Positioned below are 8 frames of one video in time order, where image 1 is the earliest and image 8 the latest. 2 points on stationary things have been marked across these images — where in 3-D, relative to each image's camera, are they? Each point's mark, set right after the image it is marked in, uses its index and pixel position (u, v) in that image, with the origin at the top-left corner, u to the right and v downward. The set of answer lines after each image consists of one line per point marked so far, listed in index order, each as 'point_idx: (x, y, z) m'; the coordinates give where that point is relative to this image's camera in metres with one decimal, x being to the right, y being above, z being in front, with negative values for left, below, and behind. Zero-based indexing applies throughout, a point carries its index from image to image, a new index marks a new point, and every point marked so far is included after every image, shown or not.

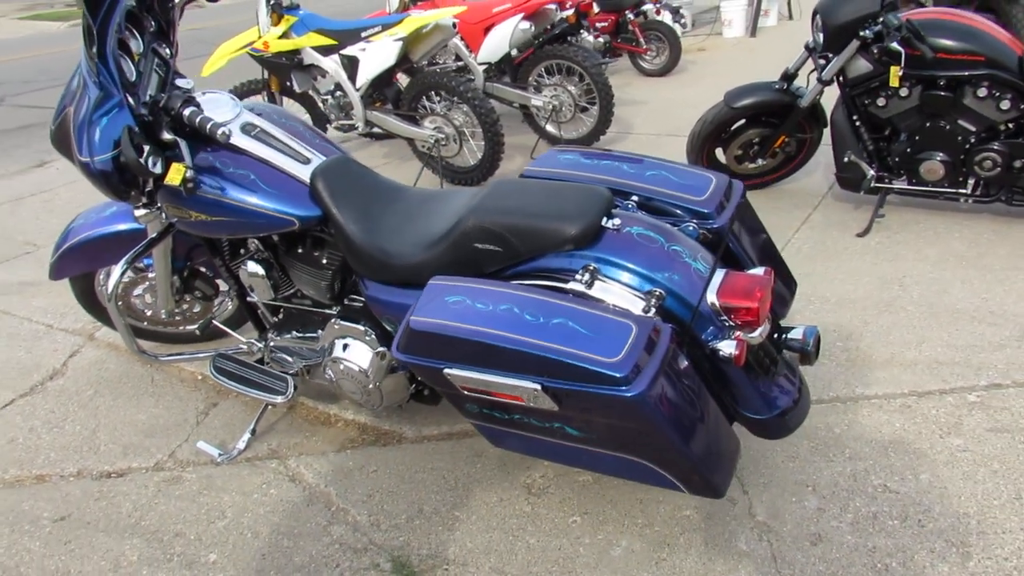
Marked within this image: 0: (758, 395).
0: (+0.6, -0.3, +2.1) m
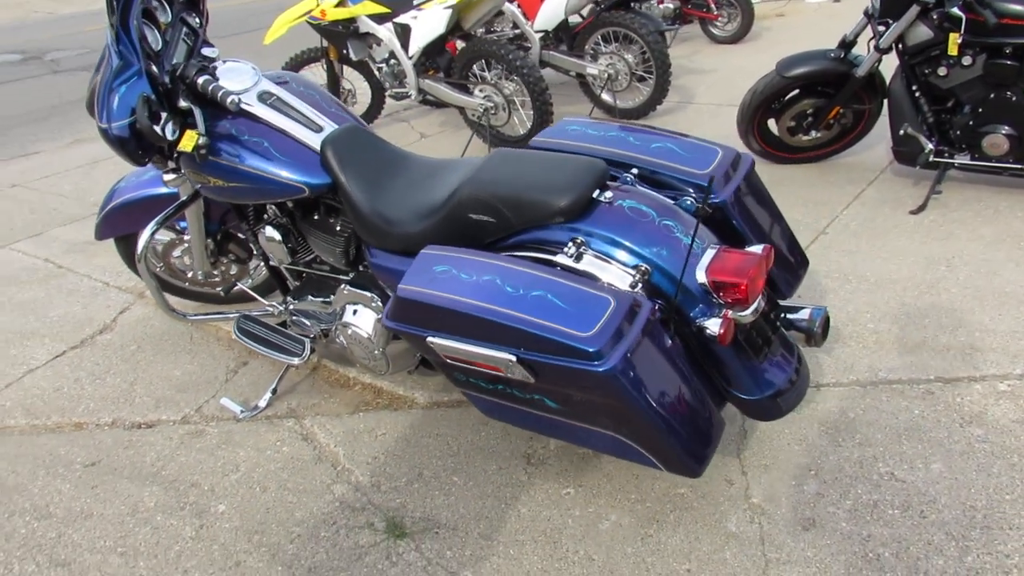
0: (+0.6, -0.2, +2.0) m
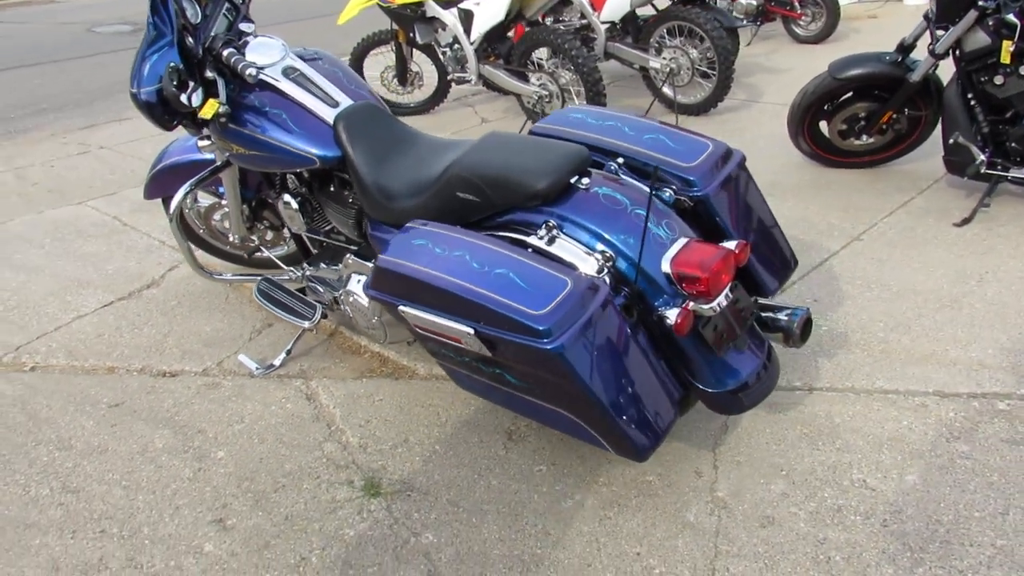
0: (+0.5, -0.2, +2.0) m
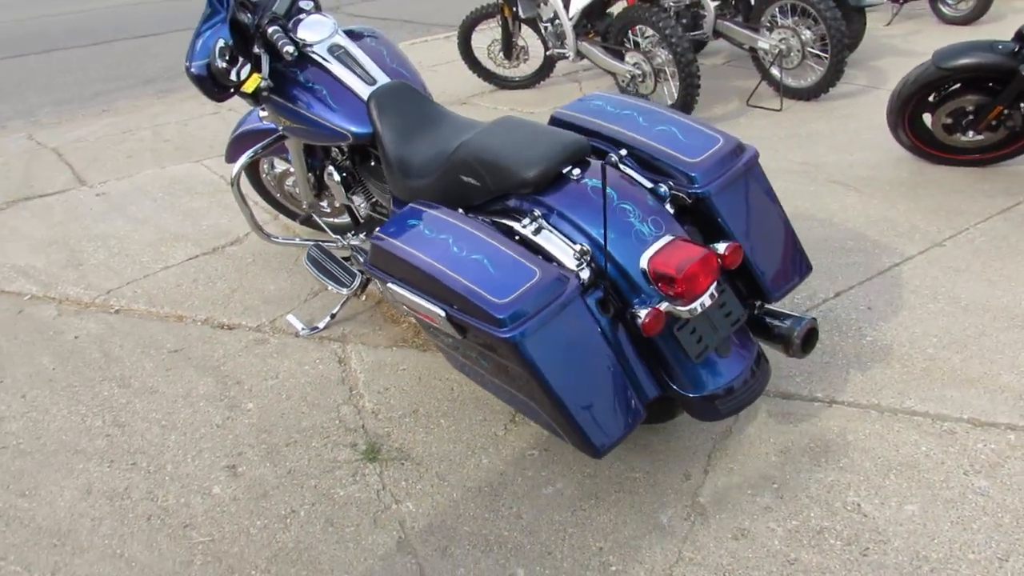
0: (+0.4, -0.2, +2.0) m
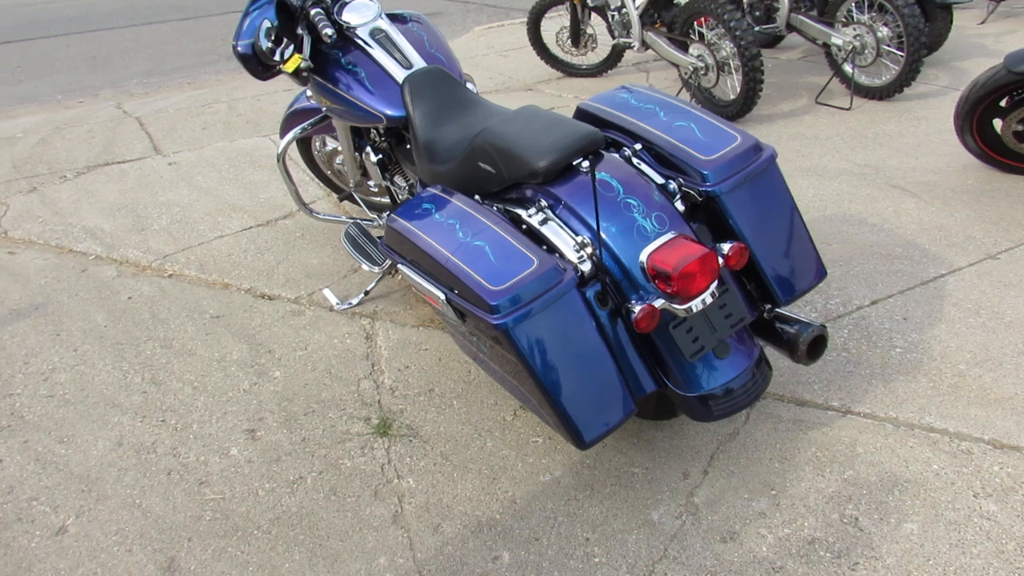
0: (+0.4, -0.2, +2.0) m
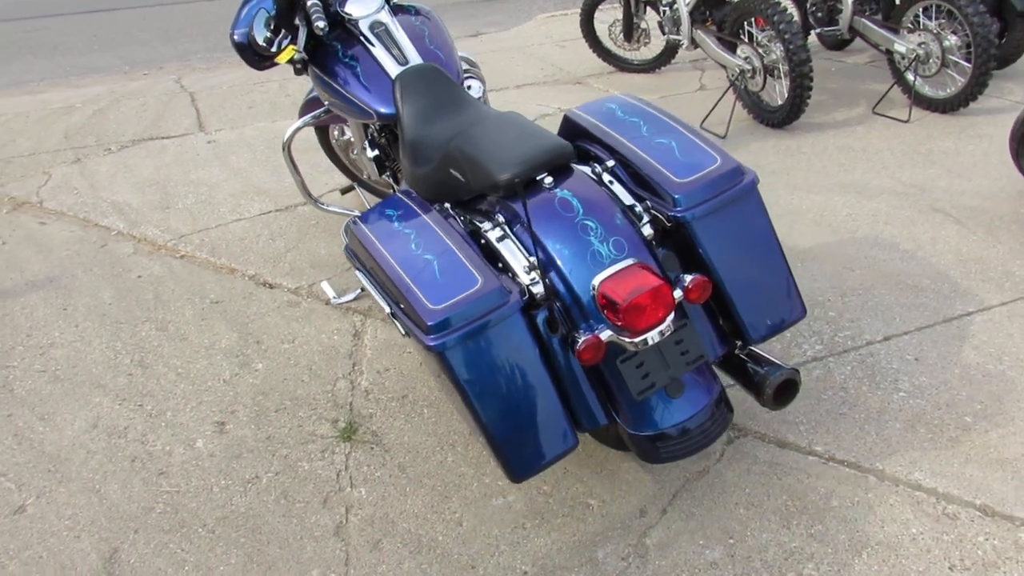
0: (+0.3, -0.3, +1.8) m
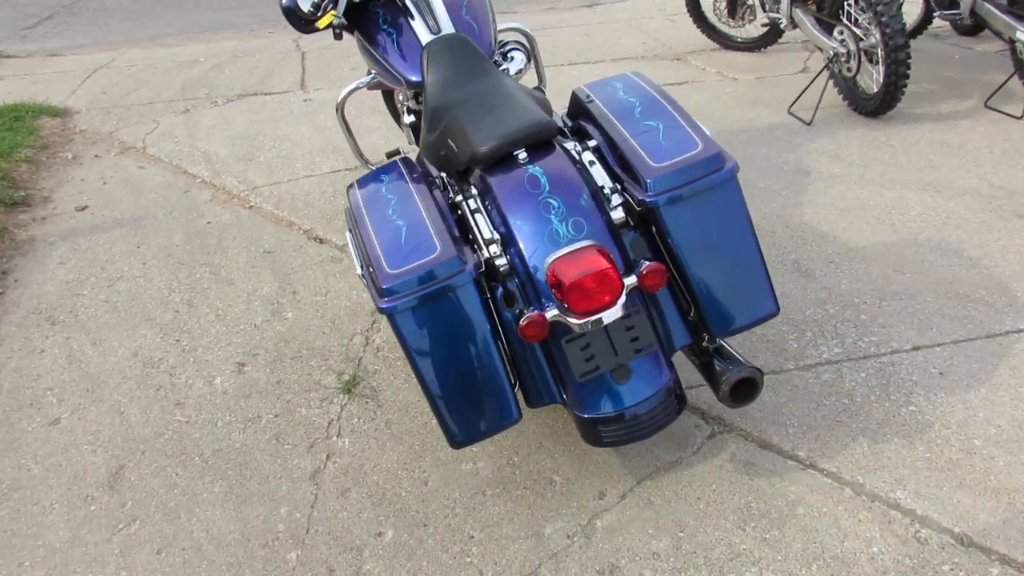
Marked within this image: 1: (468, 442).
0: (+0.2, -0.2, +1.8) m
1: (-0.1, -0.4, +1.9) m
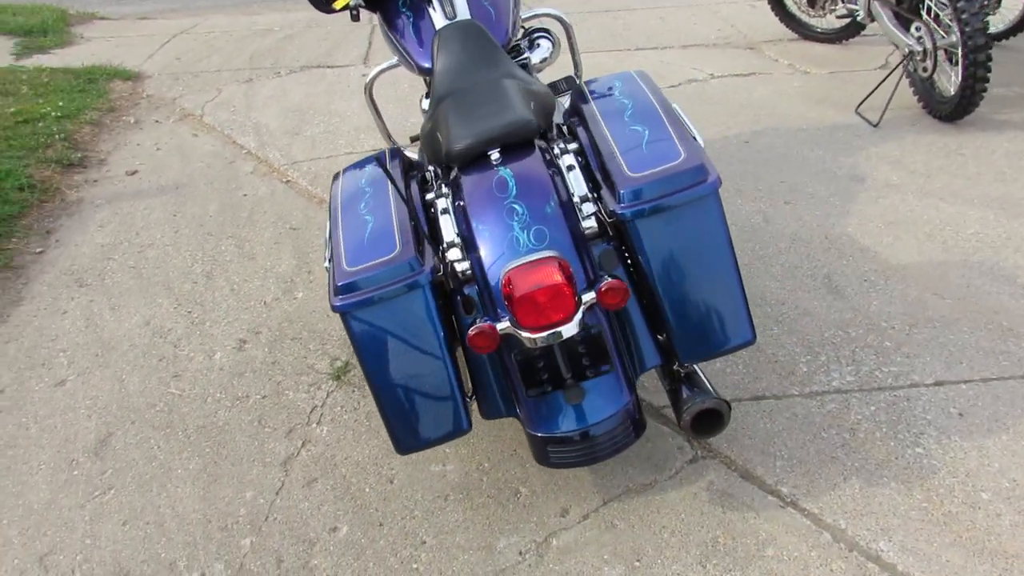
0: (+0.1, -0.2, +1.8) m
1: (-0.2, -0.4, +1.9) m
